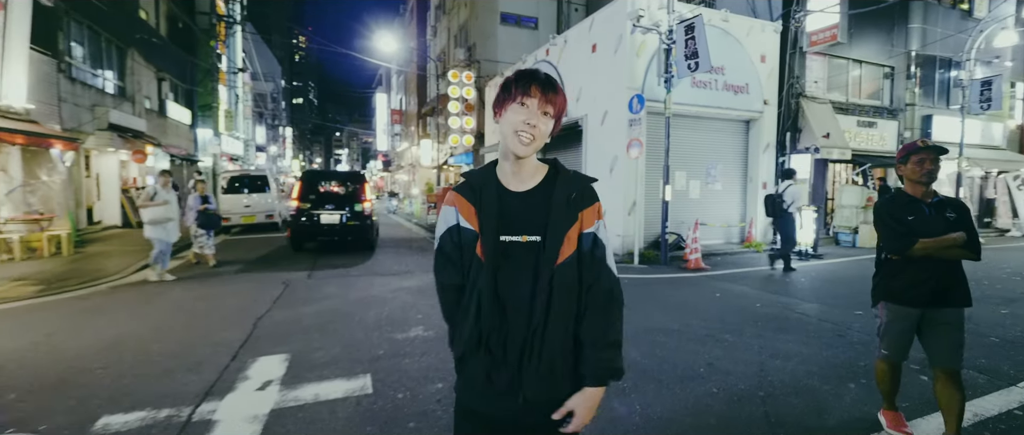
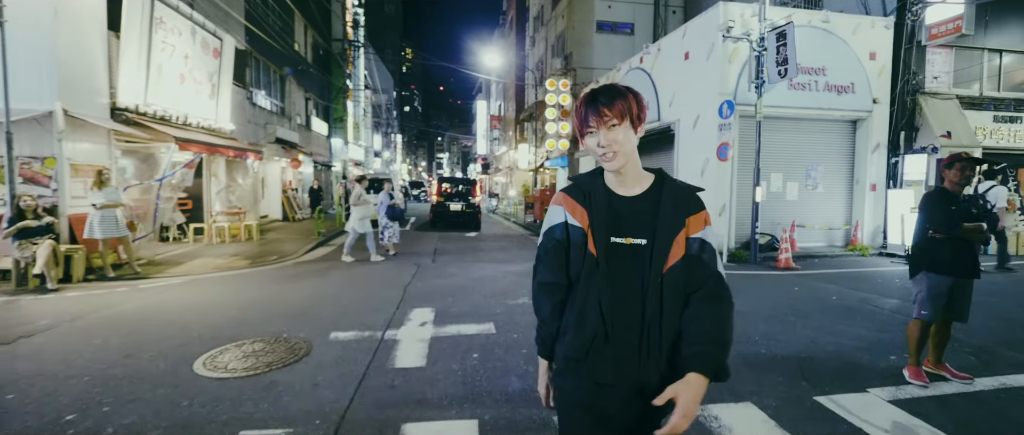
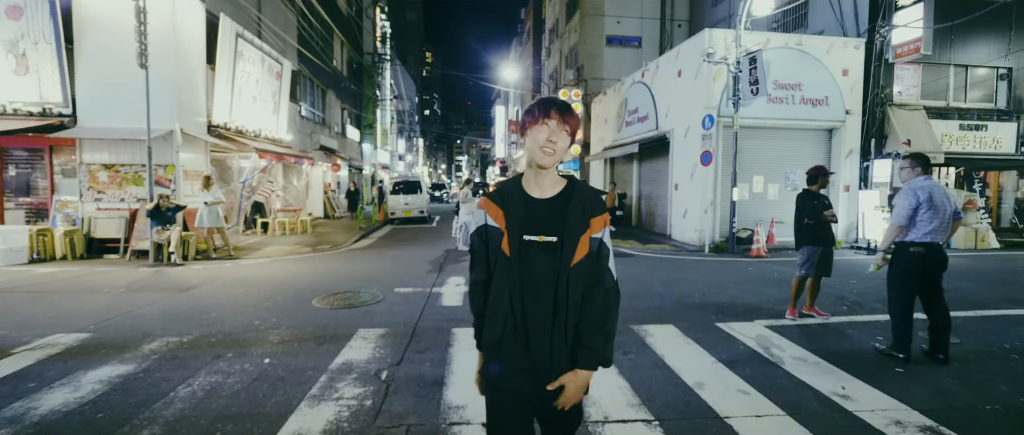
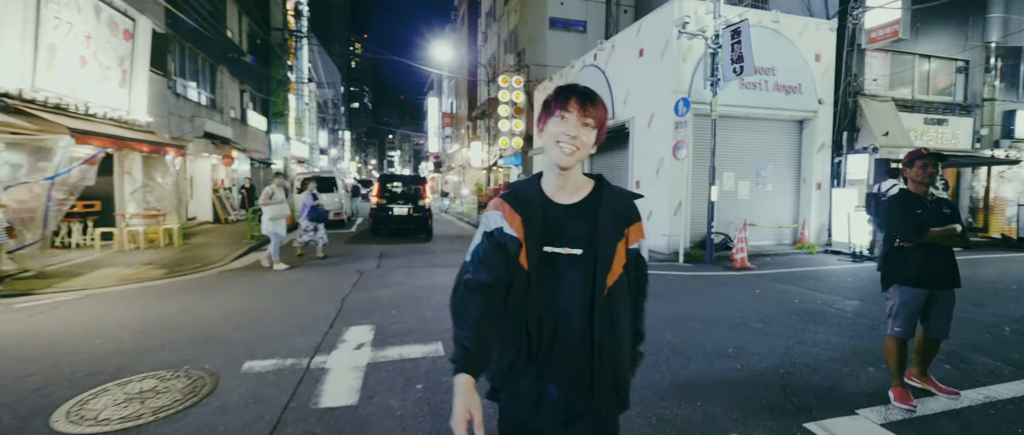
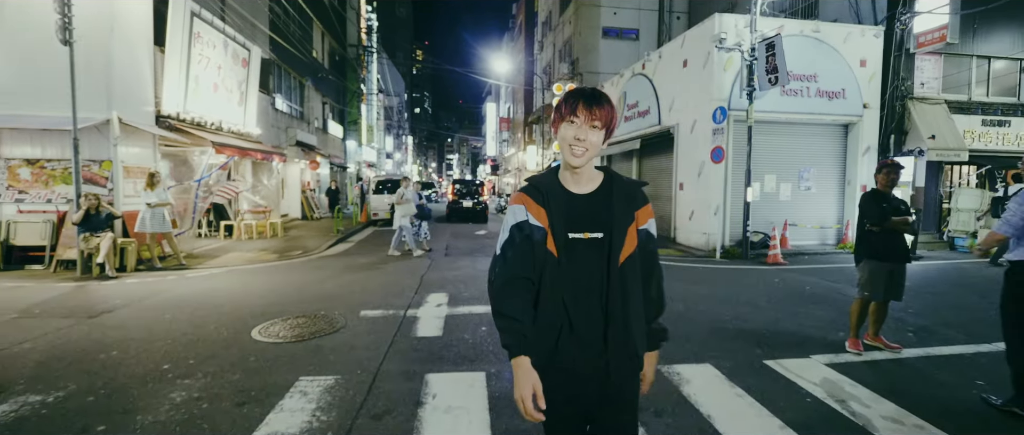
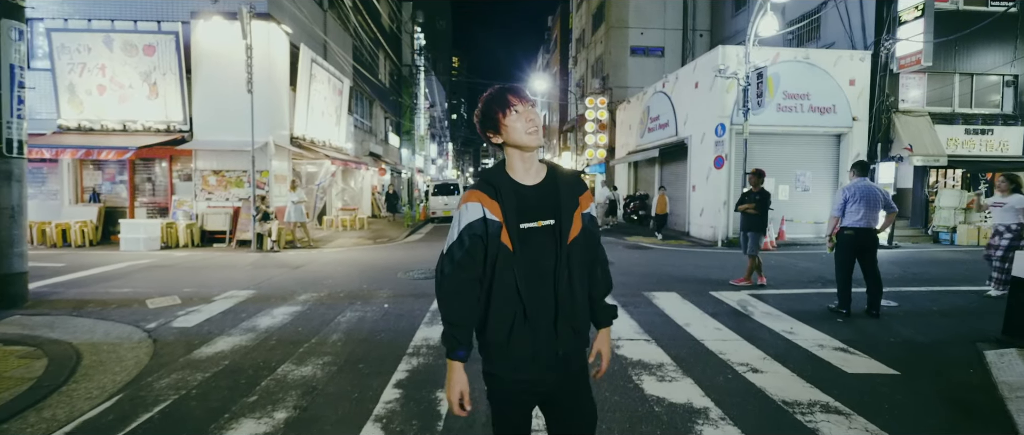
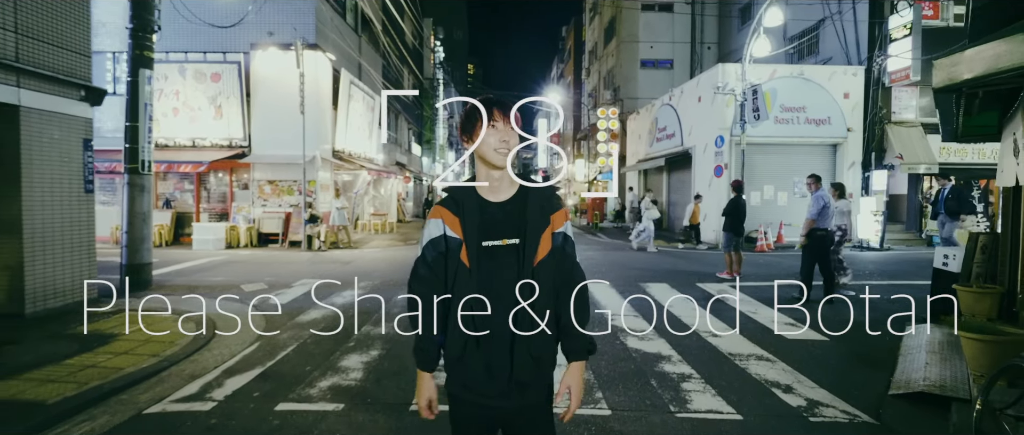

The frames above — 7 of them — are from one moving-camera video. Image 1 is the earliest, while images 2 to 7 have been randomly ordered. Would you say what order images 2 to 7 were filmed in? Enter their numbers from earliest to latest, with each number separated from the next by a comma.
4, 2, 5, 3, 6, 7
